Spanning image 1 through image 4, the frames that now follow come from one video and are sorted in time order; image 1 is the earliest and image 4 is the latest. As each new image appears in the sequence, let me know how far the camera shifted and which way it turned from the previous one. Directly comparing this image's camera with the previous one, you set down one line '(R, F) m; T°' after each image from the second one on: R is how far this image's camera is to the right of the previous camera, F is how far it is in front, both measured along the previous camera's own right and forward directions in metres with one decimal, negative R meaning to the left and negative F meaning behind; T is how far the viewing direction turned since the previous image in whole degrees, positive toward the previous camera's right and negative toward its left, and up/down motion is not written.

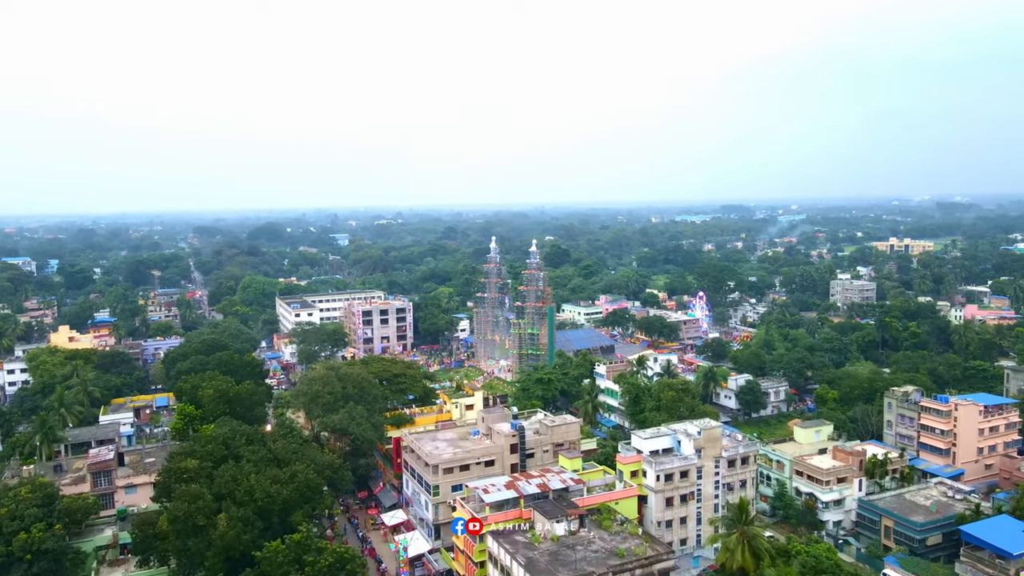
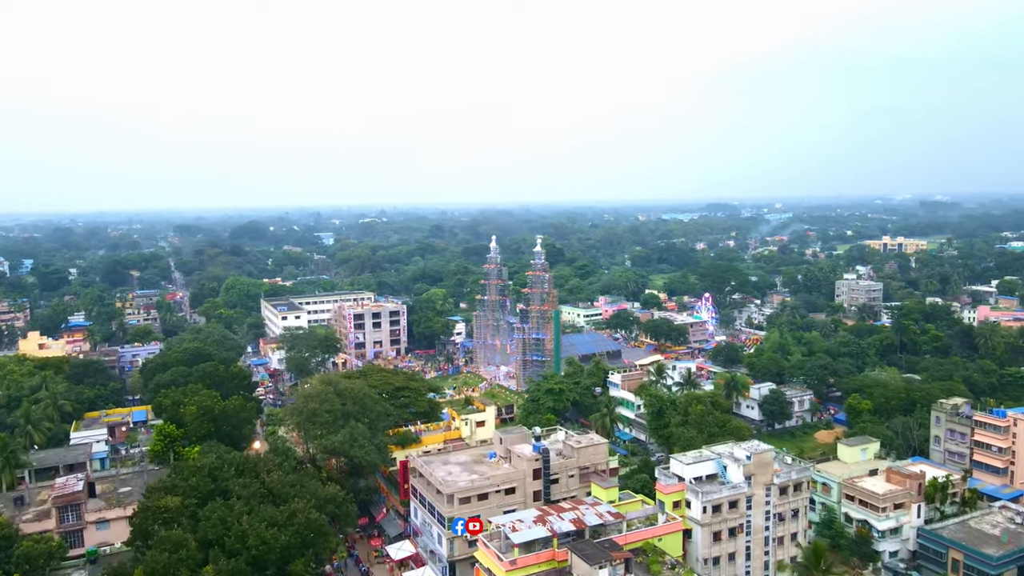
(-1.1, +2.4) m; +1°
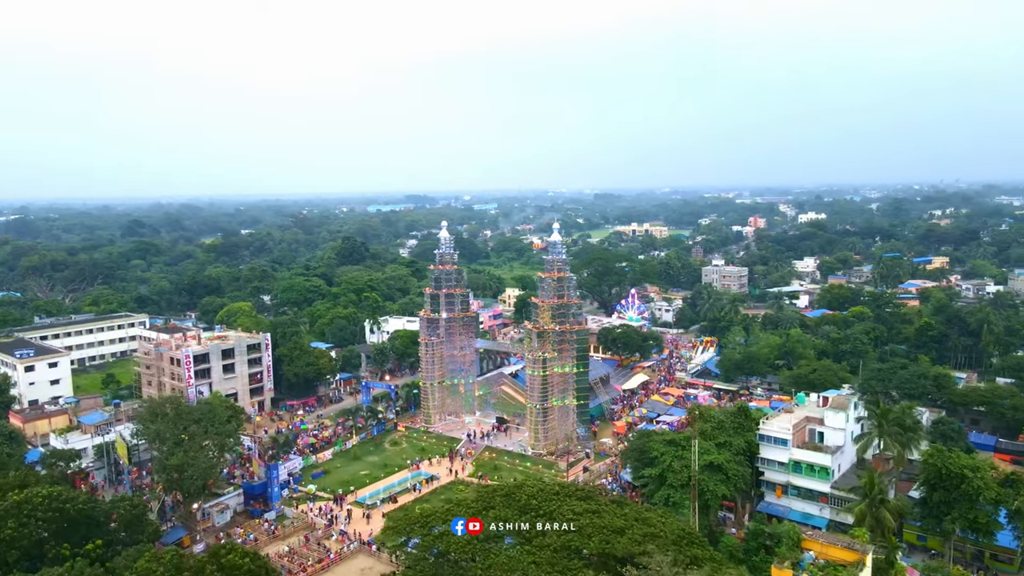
(-3.3, +4.5) m; +6°
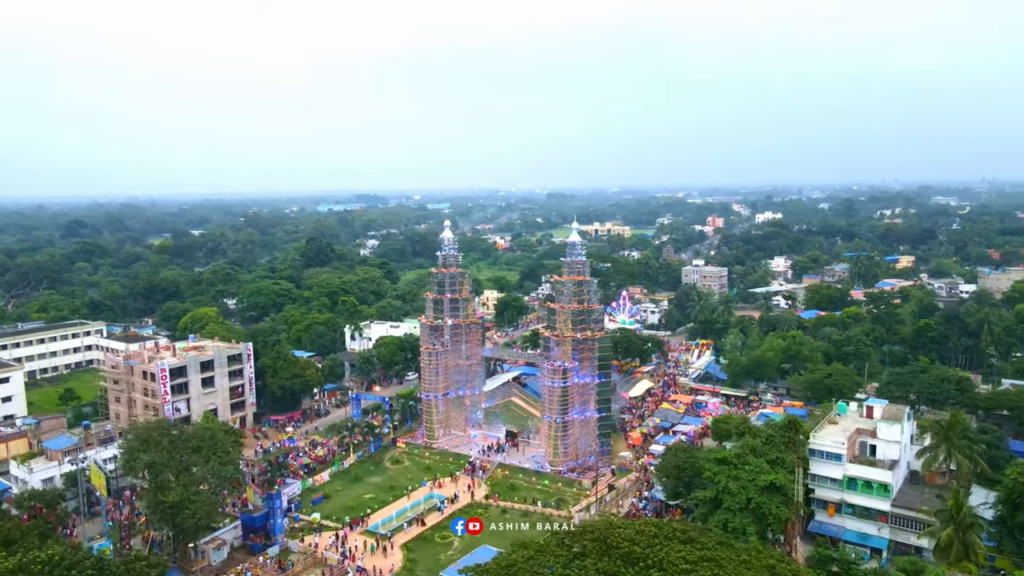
(-2.8, +2.4) m; +4°
